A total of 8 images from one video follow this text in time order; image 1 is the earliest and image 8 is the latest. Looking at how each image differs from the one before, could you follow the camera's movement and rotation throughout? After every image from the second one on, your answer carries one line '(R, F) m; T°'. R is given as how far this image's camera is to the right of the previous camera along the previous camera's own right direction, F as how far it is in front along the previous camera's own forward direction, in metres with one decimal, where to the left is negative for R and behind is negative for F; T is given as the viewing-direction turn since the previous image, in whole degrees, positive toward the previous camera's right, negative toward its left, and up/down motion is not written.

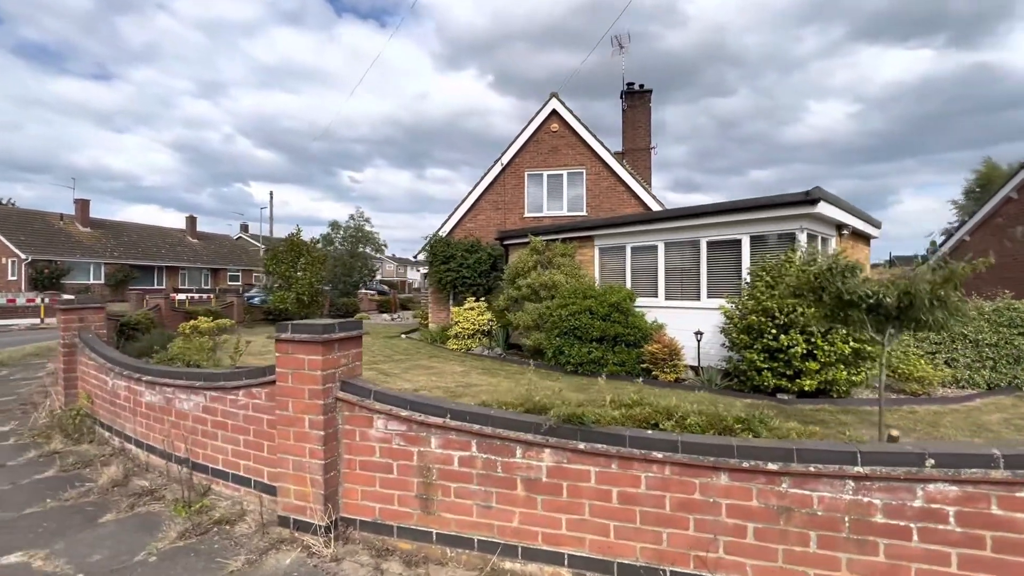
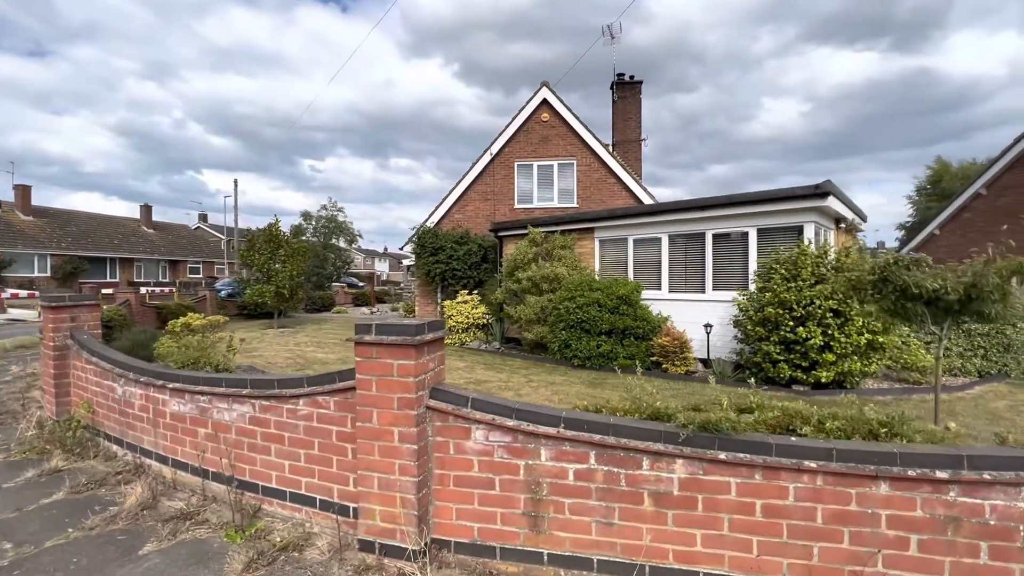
(-0.7, +0.3) m; +4°
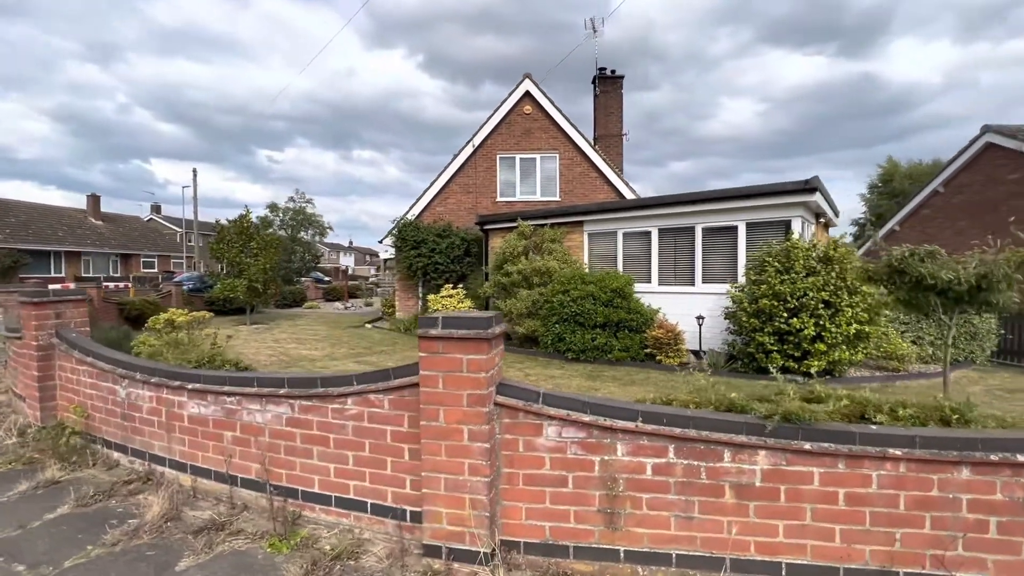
(-0.5, +0.1) m; +4°
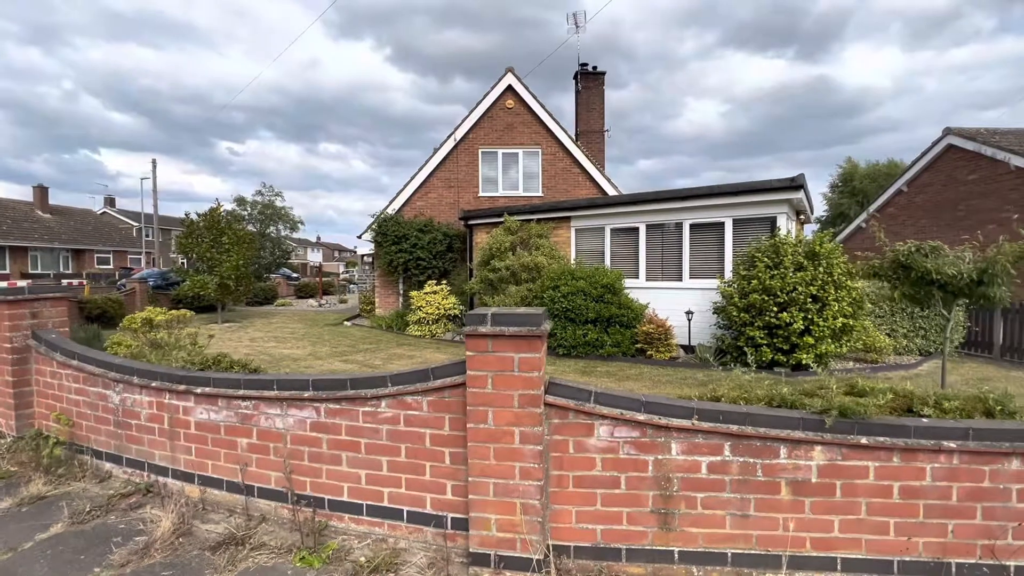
(-0.4, +0.1) m; +4°
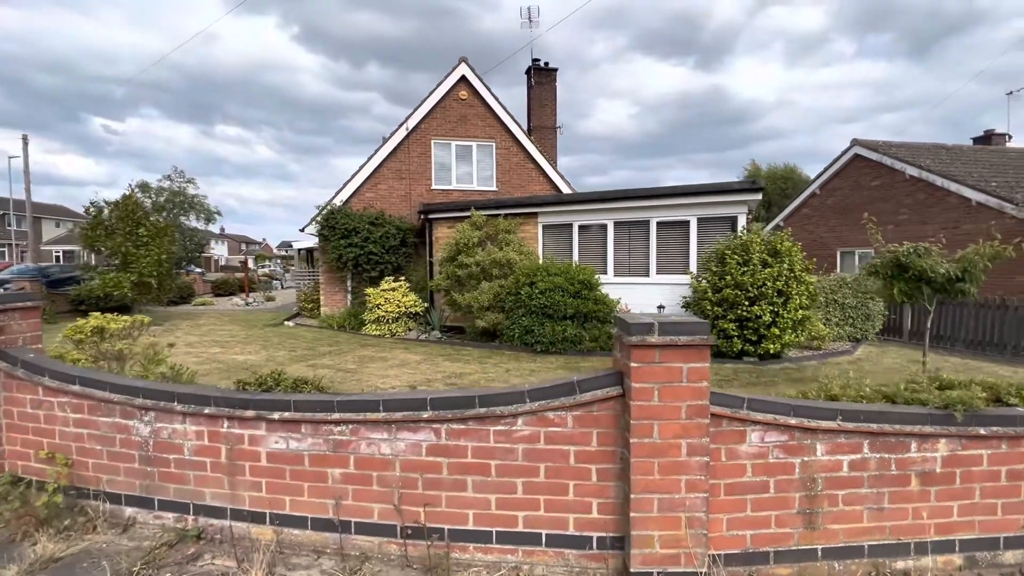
(-1.0, +0.2) m; +10°
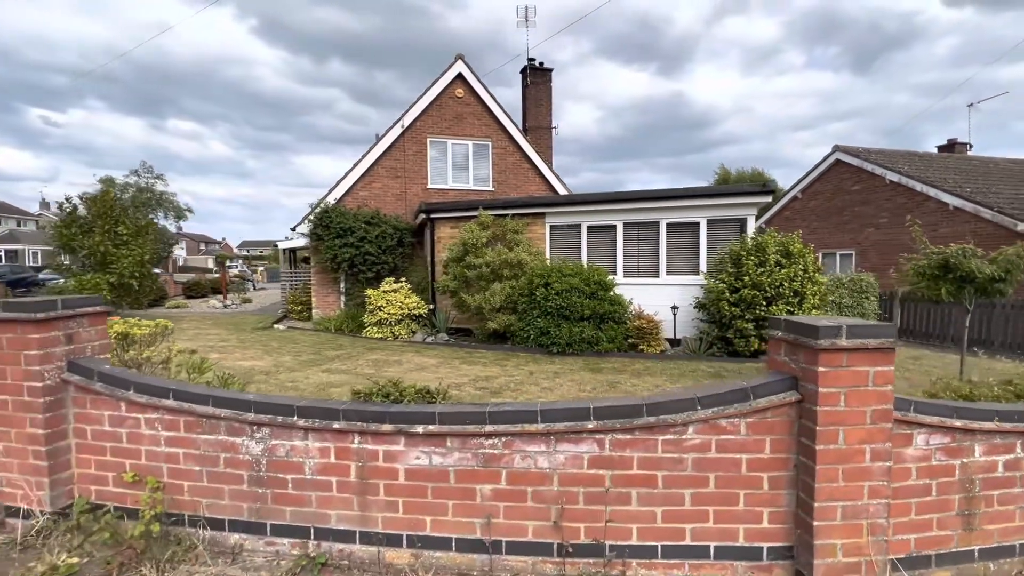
(-0.9, +0.2) m; +4°
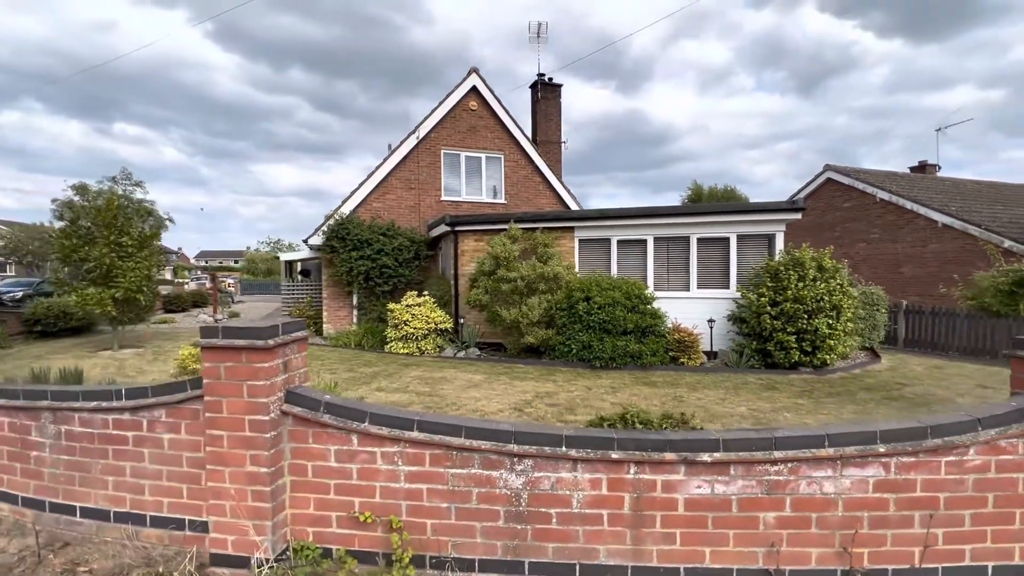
(-1.4, +0.1) m; +4°
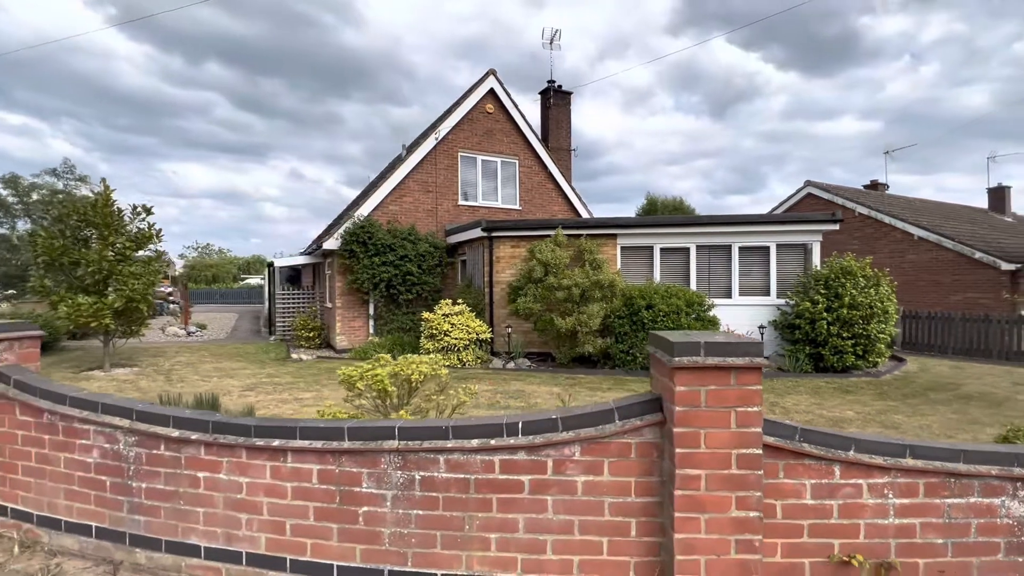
(-2.3, +0.5) m; +8°
